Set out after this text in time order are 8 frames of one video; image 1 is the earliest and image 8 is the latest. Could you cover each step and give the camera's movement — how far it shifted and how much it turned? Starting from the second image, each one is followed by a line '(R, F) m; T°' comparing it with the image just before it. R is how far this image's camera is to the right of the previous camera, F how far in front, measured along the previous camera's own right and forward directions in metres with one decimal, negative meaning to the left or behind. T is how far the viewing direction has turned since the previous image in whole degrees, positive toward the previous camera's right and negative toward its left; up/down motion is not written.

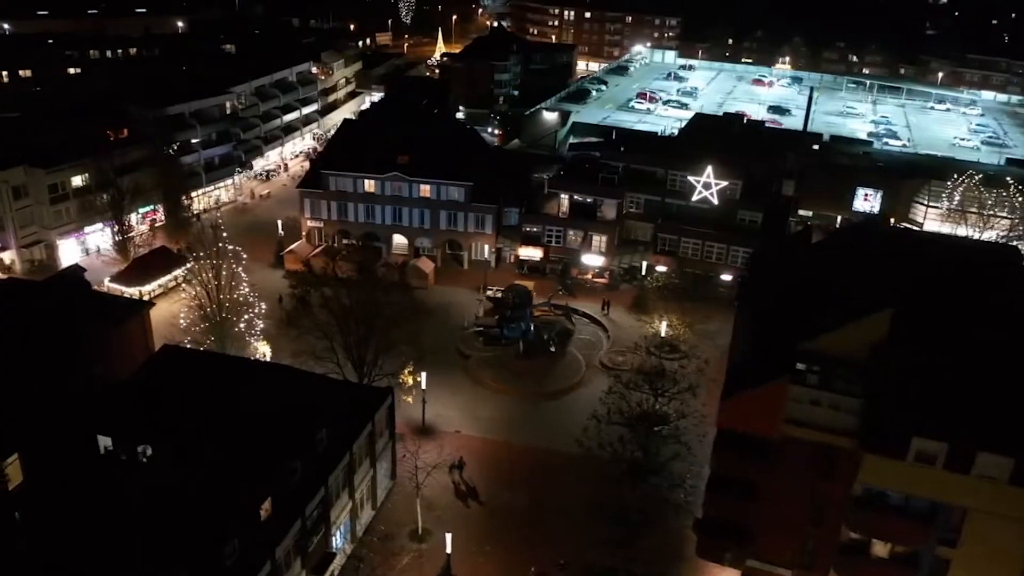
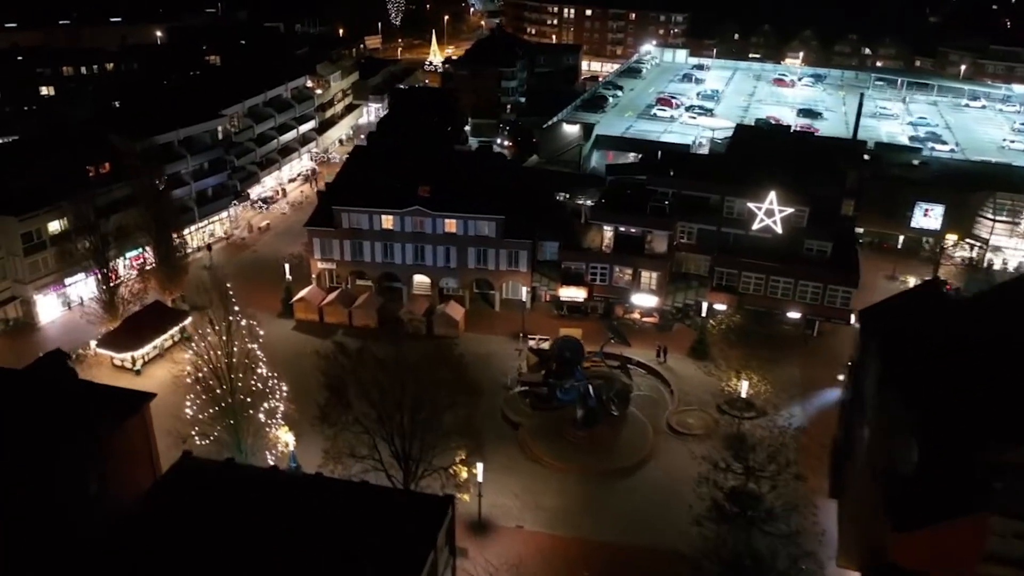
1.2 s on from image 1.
(-3.0, +5.8) m; +1°
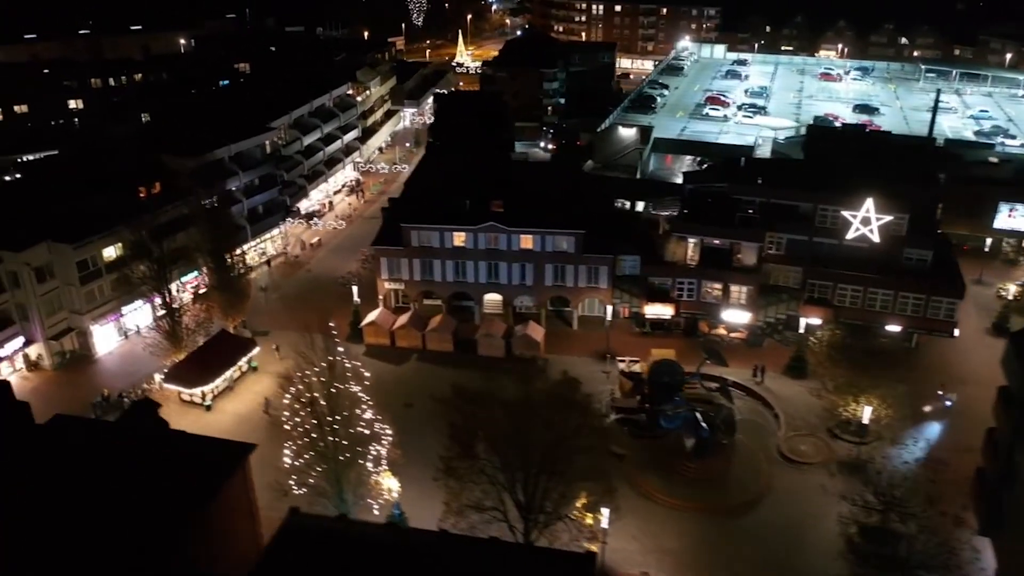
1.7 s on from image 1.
(-3.9, +2.4) m; 0°
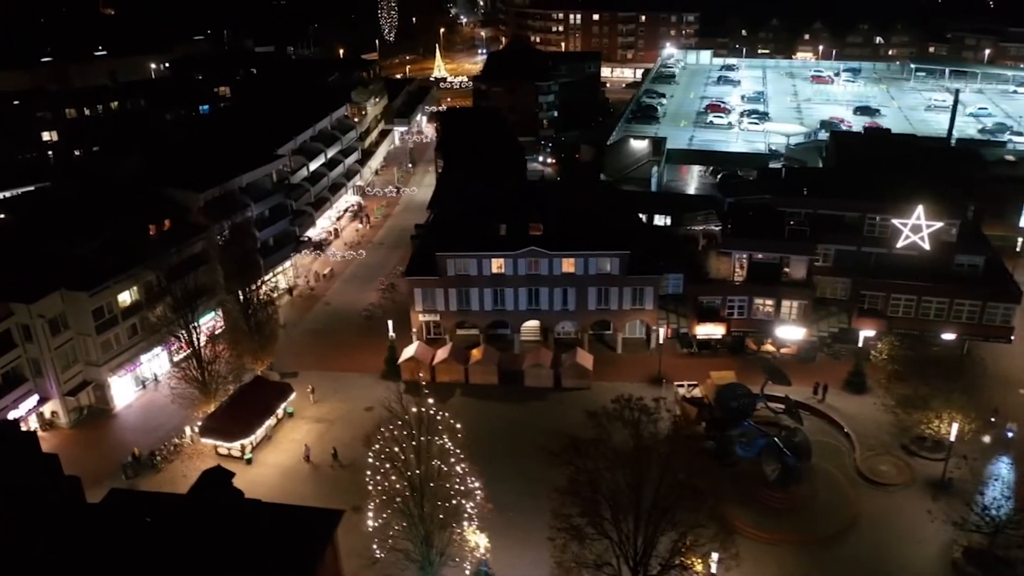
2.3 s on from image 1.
(-4.1, +2.1) m; +3°
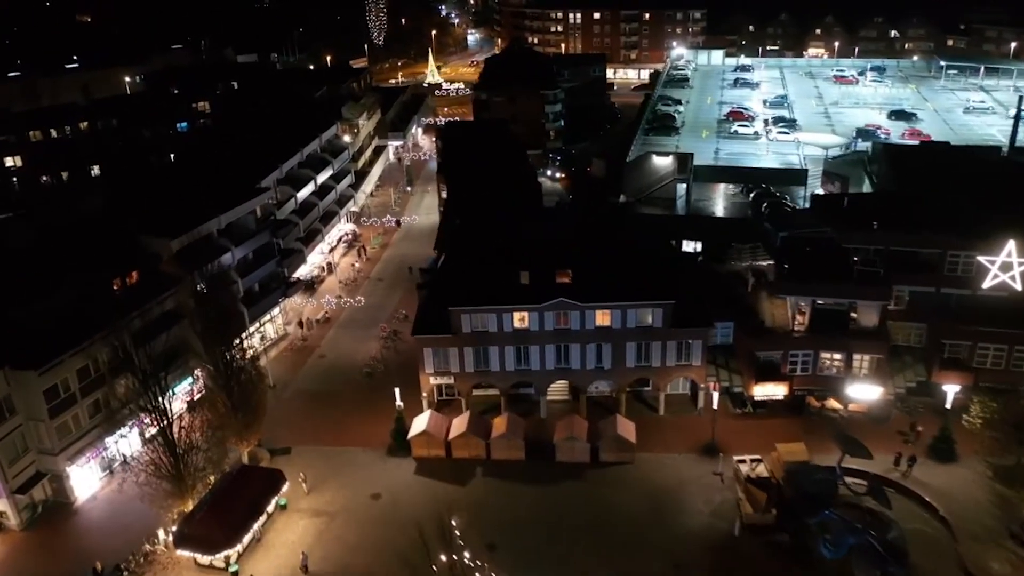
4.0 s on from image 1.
(-1.4, +5.9) m; +1°
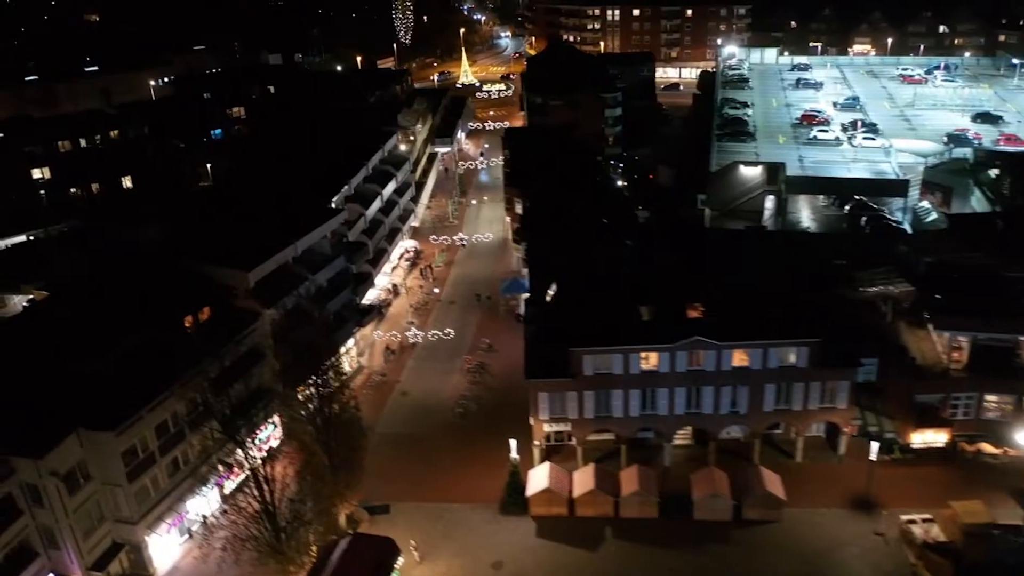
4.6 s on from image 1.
(-4.8, +4.0) m; 0°
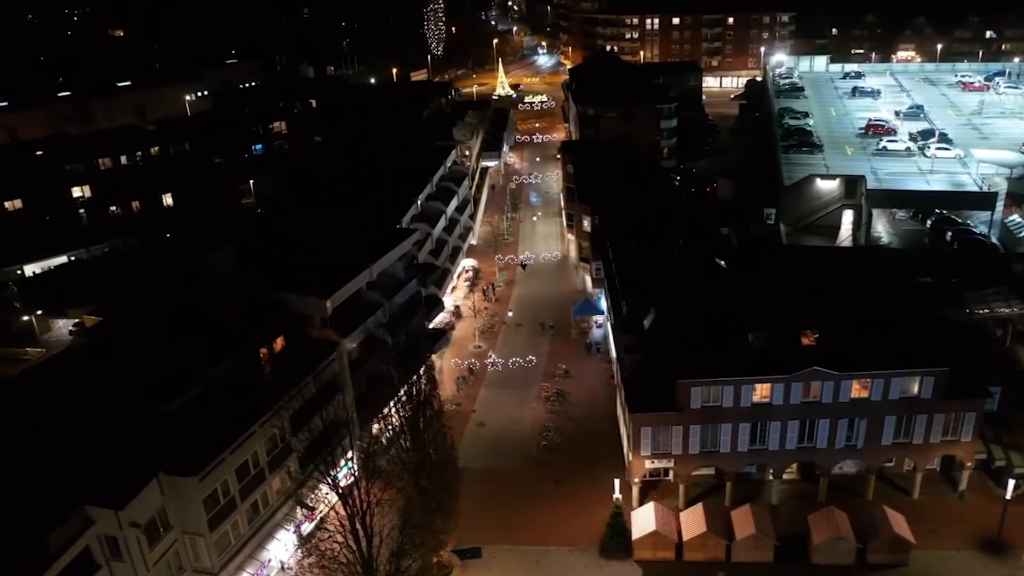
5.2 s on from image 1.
(-3.0, +2.1) m; -1°
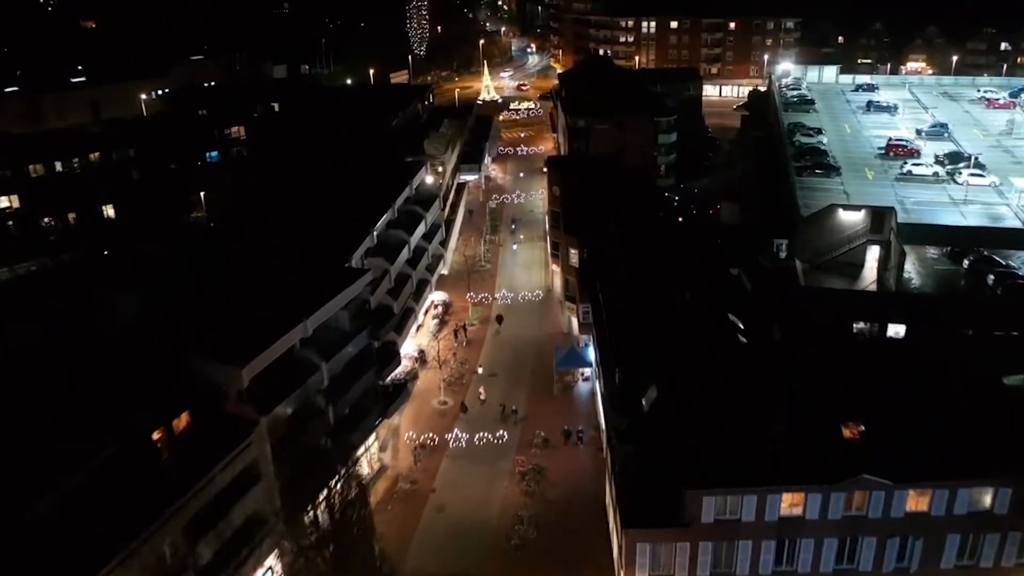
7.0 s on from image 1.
(+0.6, +6.6) m; +1°
